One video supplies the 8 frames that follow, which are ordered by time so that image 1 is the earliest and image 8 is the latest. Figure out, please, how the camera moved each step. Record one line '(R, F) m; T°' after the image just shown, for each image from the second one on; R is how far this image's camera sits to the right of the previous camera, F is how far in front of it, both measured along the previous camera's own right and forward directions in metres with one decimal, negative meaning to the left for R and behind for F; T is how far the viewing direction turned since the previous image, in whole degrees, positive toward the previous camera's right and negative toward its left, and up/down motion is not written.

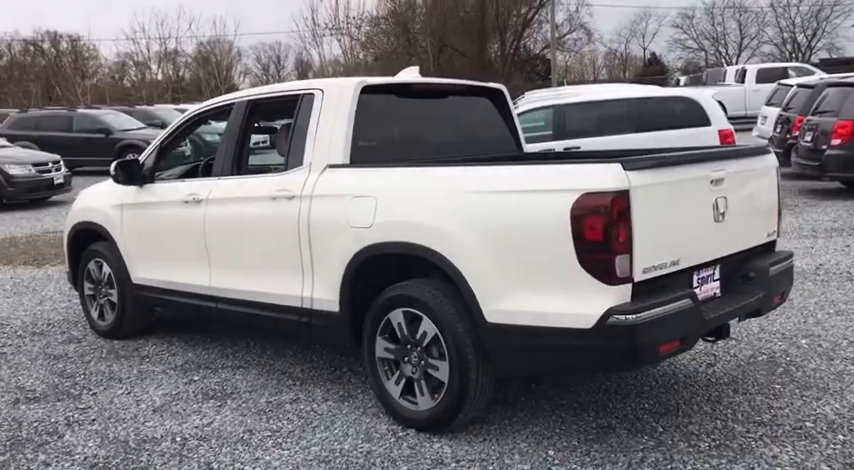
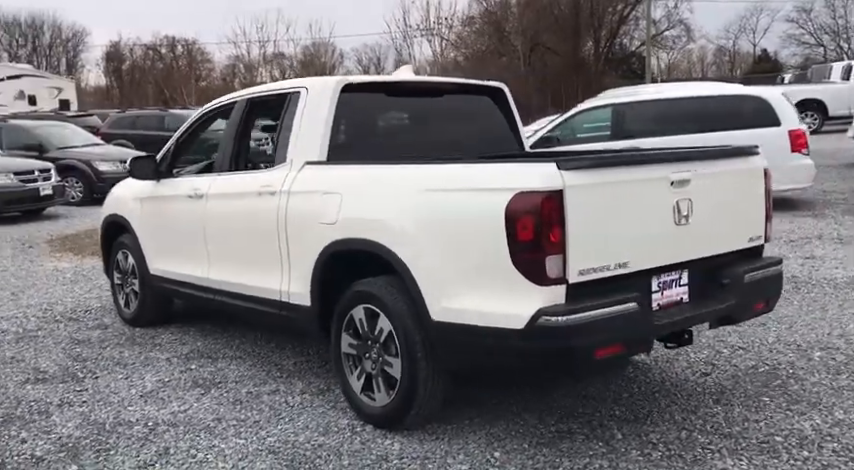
(+0.7, 0.0) m; -7°
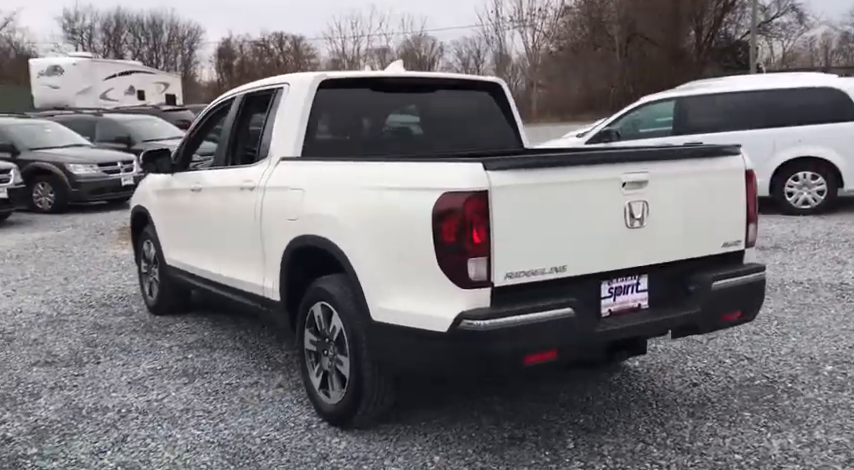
(+0.7, +0.1) m; -7°
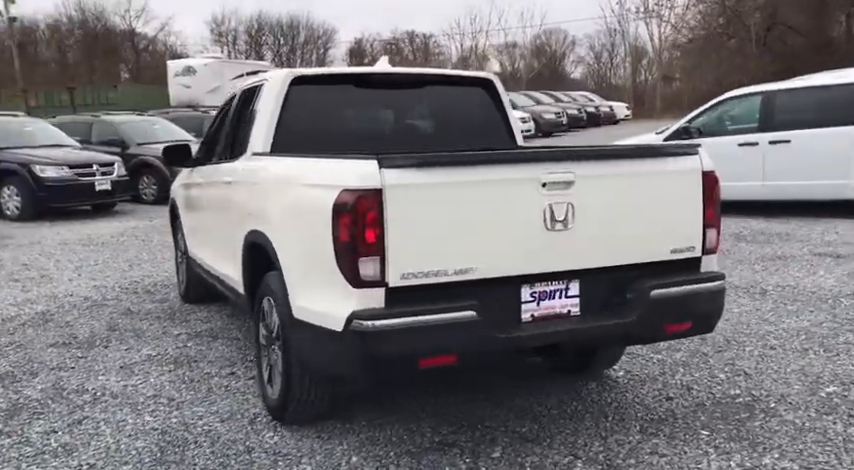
(+0.9, +0.1) m; -9°
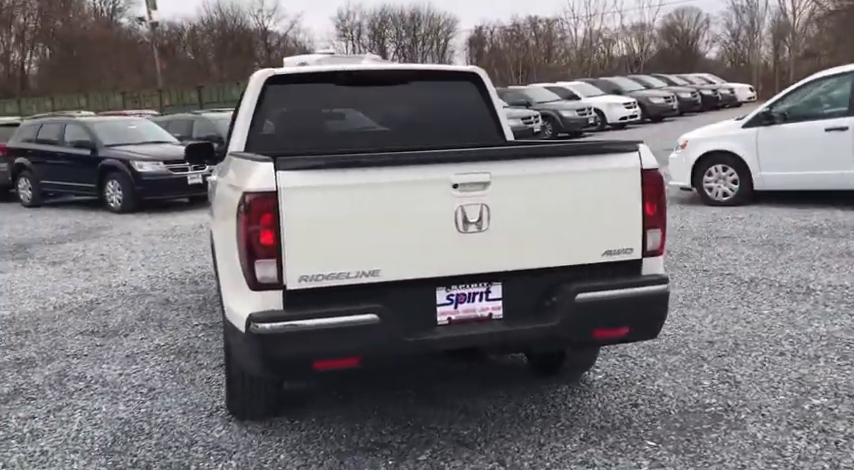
(+0.9, +0.1) m; -9°
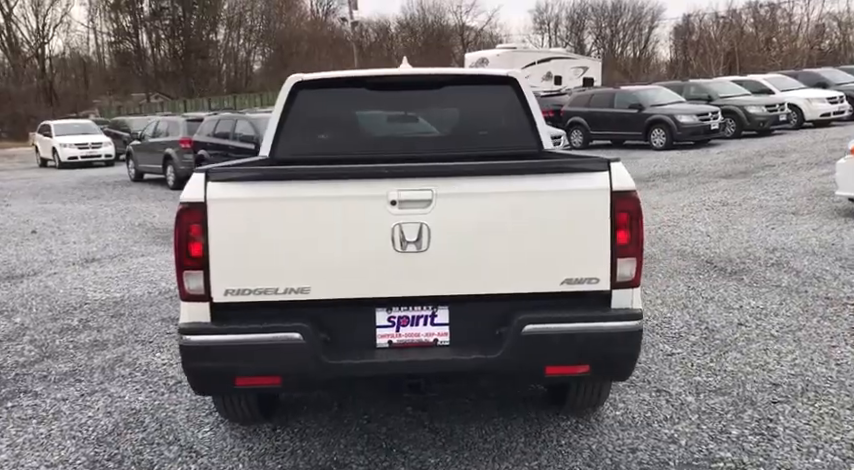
(+1.0, +0.3) m; -14°
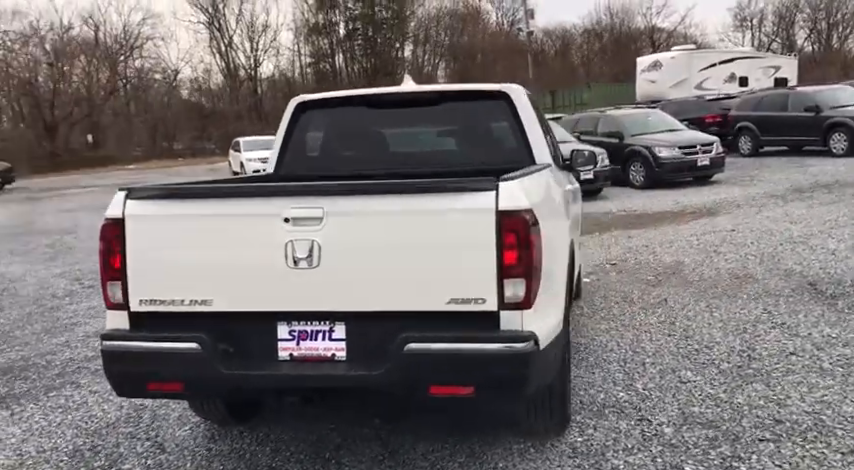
(+1.1, +0.1) m; -14°
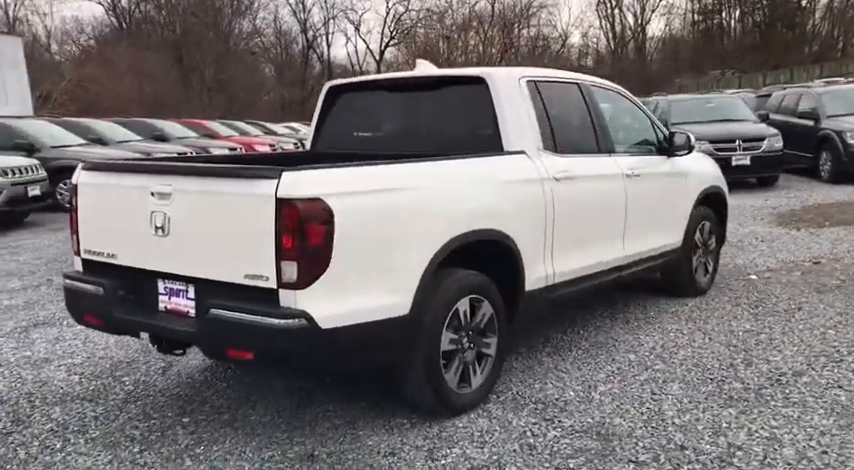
(+2.3, +0.4) m; -29°
